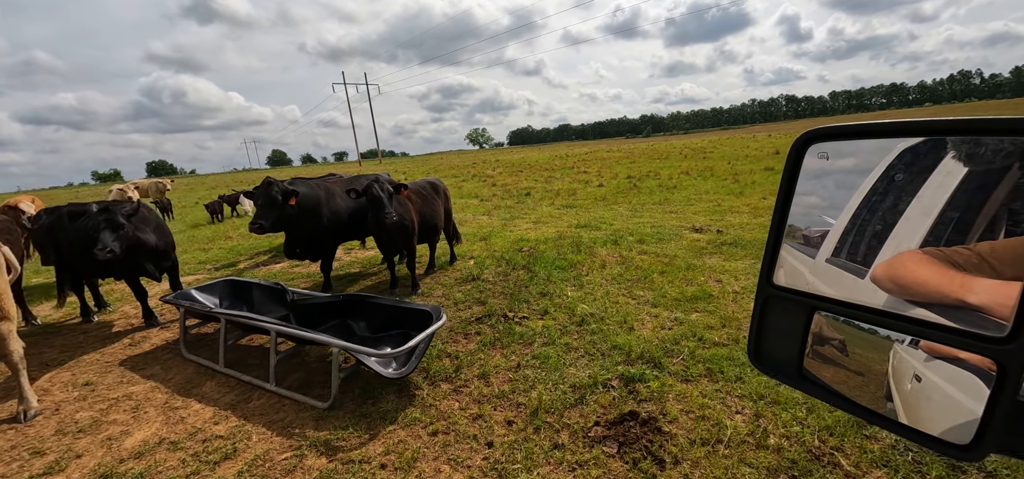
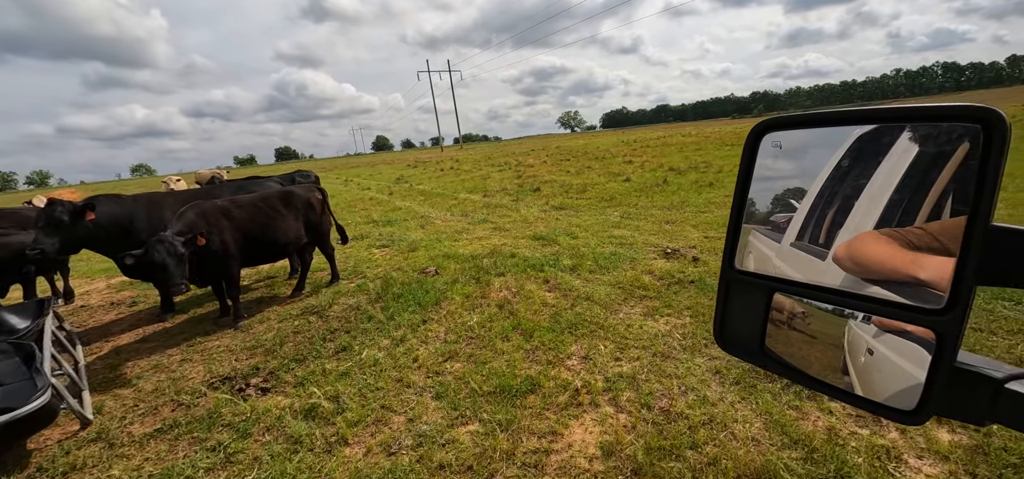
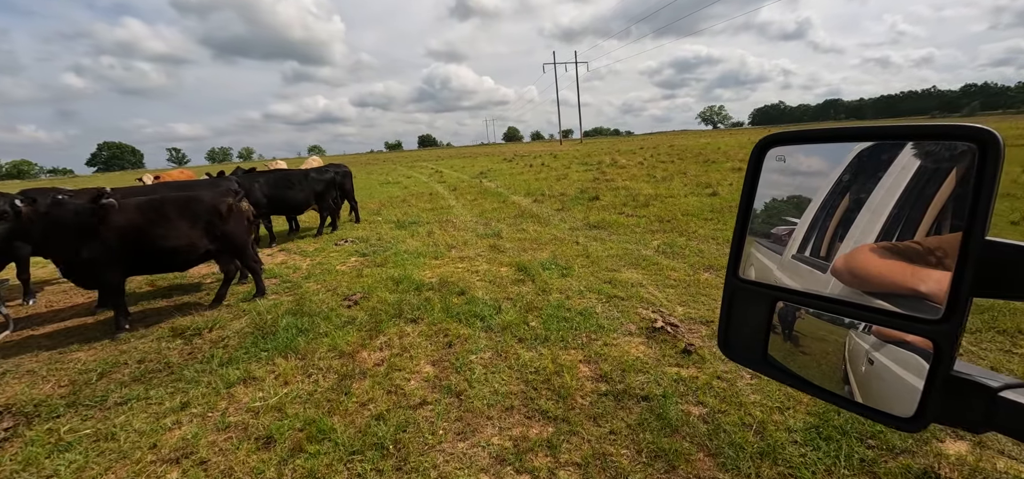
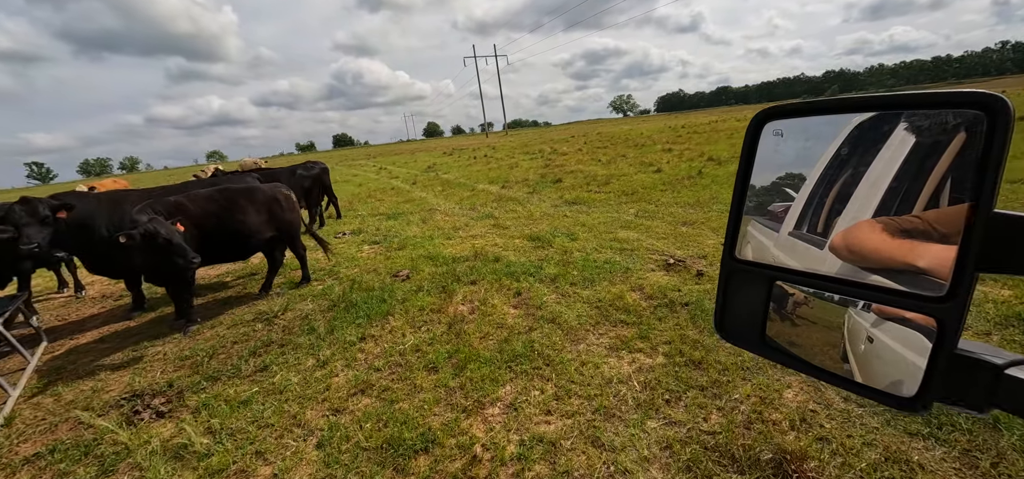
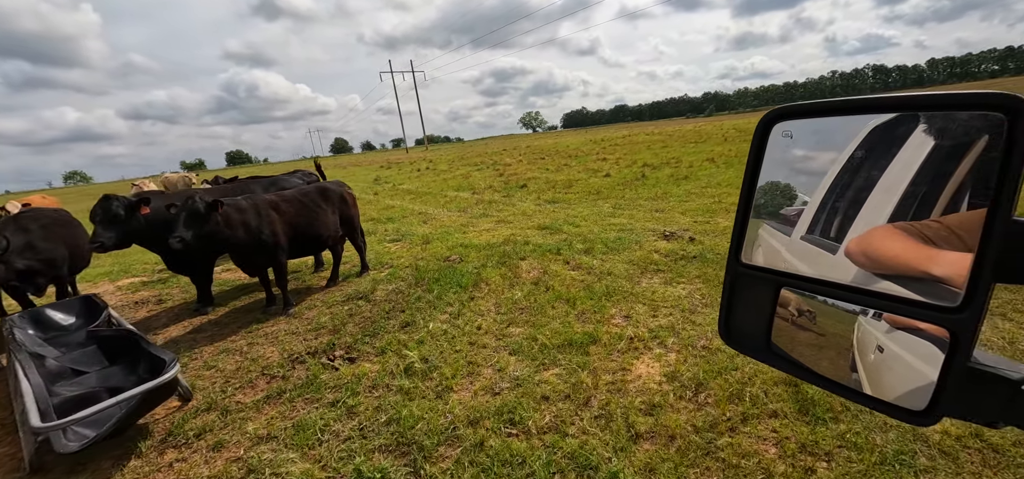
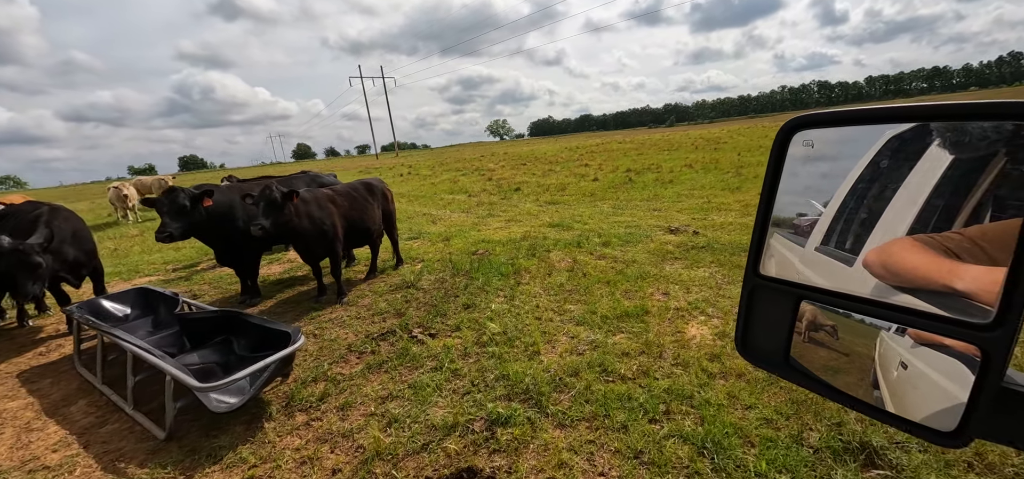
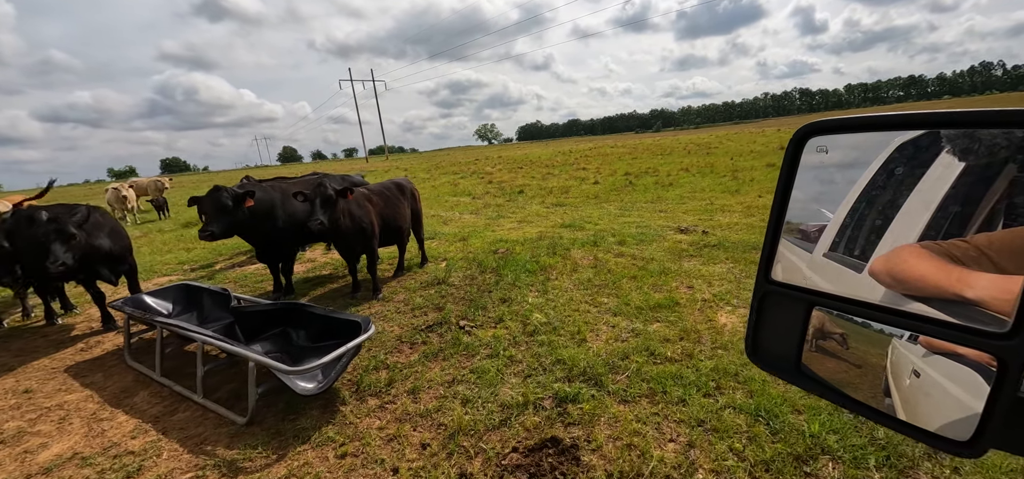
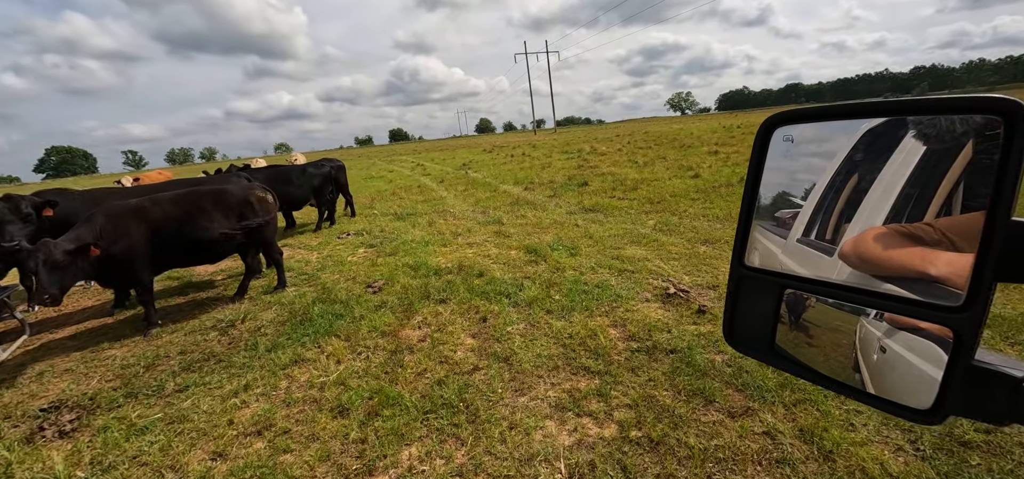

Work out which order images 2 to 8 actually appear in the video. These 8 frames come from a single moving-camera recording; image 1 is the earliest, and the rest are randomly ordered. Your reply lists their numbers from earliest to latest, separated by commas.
7, 6, 5, 2, 4, 8, 3
